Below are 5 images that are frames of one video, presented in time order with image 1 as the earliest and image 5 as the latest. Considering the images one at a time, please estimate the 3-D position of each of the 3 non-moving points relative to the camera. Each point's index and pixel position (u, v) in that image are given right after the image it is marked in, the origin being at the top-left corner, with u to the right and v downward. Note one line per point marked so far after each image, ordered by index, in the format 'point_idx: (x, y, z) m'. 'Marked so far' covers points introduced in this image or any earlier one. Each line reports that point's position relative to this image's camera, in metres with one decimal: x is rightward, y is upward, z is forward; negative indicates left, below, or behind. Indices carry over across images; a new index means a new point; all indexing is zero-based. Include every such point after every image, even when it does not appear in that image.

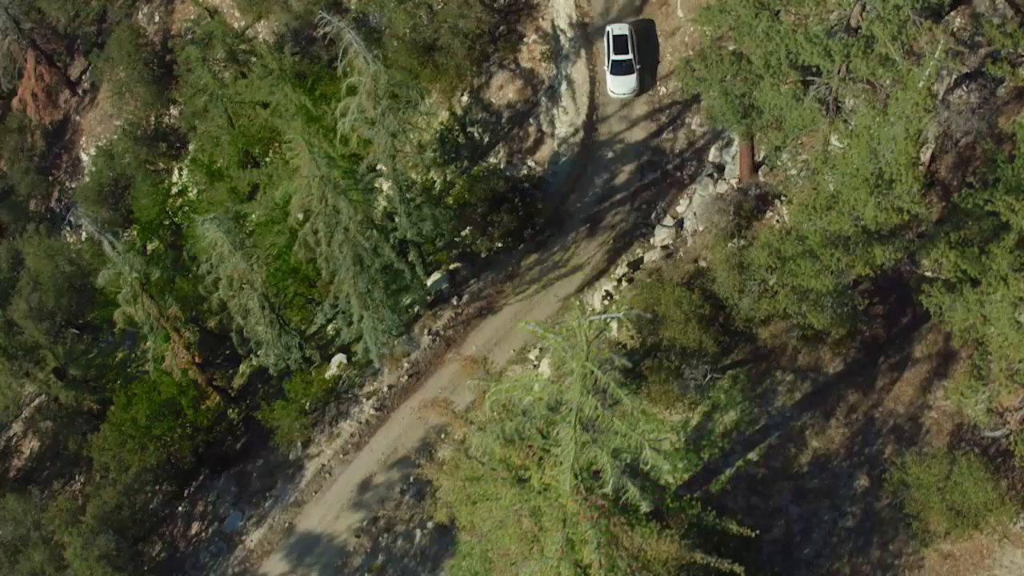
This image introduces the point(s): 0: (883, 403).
0: (+7.9, -2.5, +19.1) m
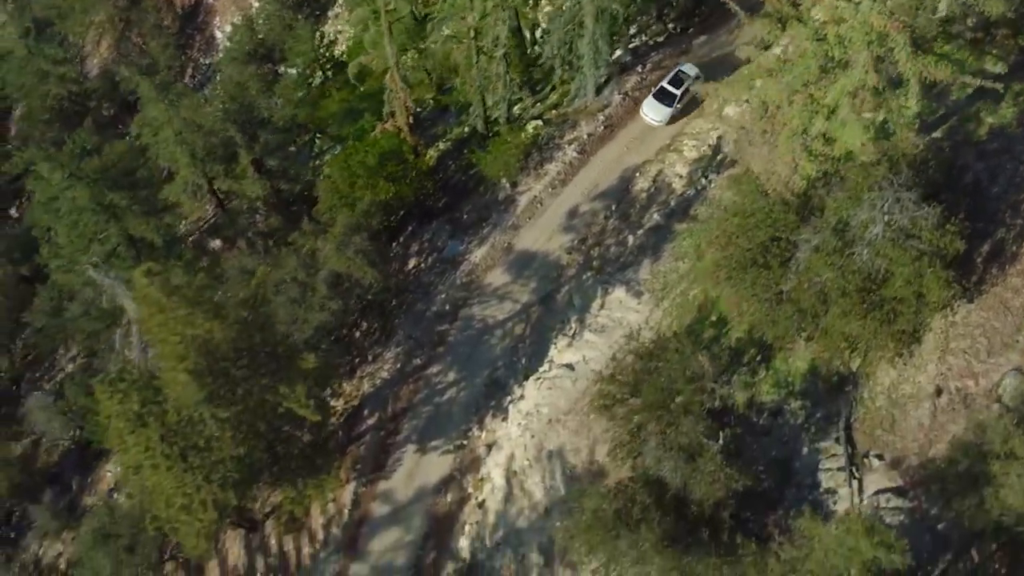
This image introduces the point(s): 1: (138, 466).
0: (+13.8, +5.2, +23.1) m
1: (-8.6, -4.0, +20.3) m
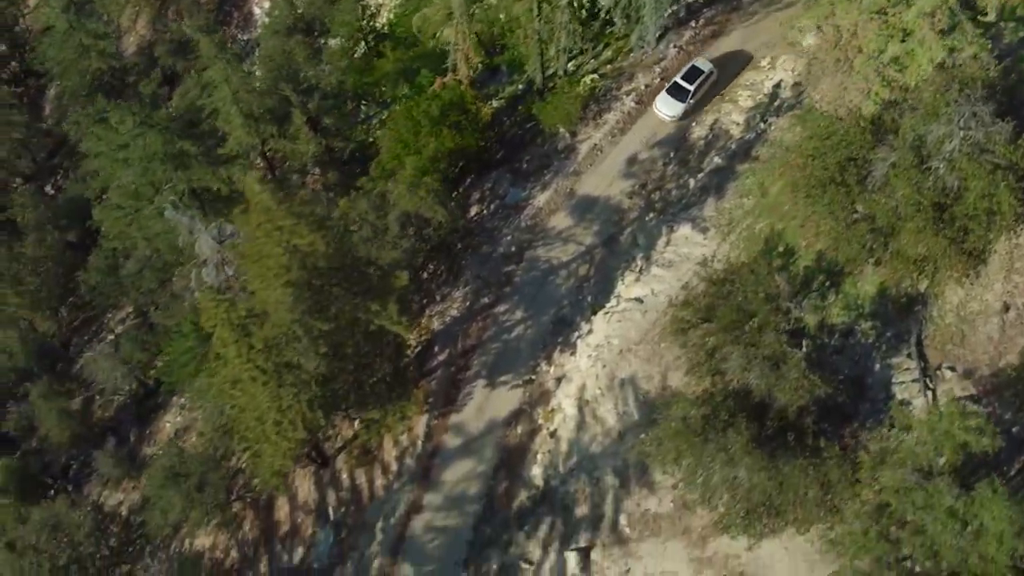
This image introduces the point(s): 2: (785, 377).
0: (+15.8, +7.0, +24.2) m
1: (-6.6, -2.2, +20.9) m
2: (+6.0, -2.0, +19.5) m
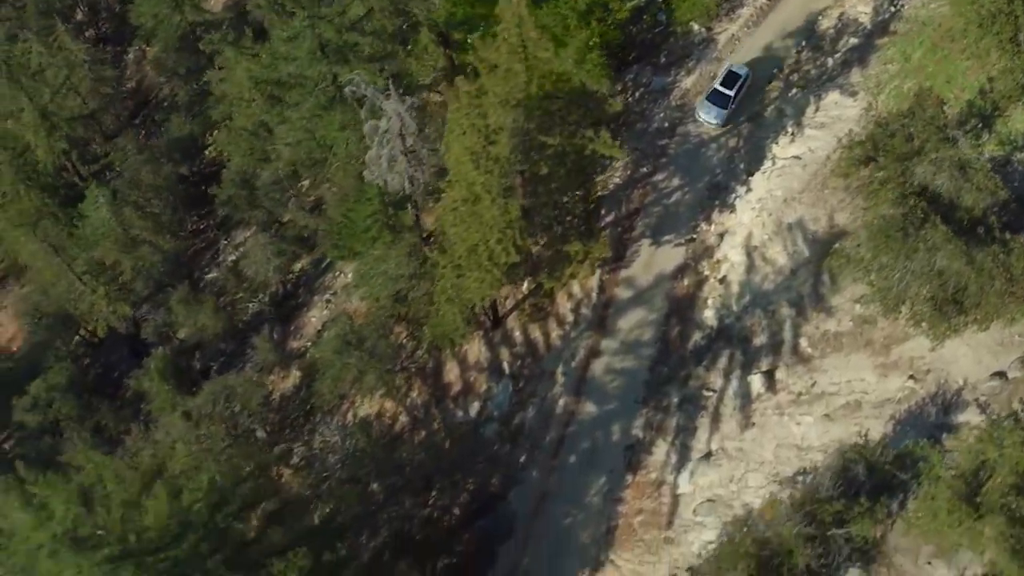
0: (+20.8, +11.5, +27.2) m
1: (-1.3, +2.2, +22.8) m
2: (+11.3, +2.6, +21.8) m
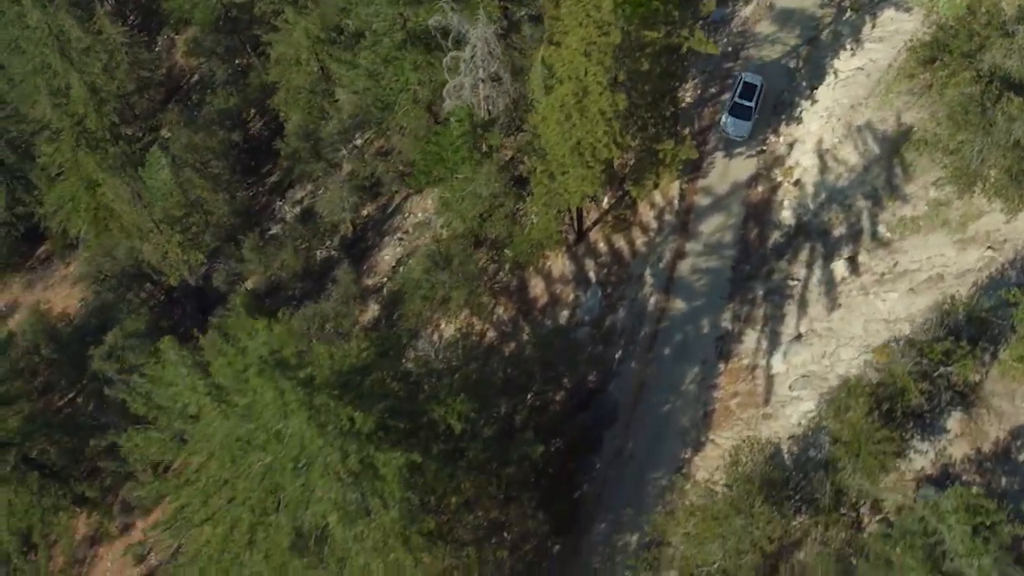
0: (+23.2, +15.0, +29.9) m
1: (+1.5, +5.2, +24.5) m
2: (+14.1, +6.1, +23.9) m
